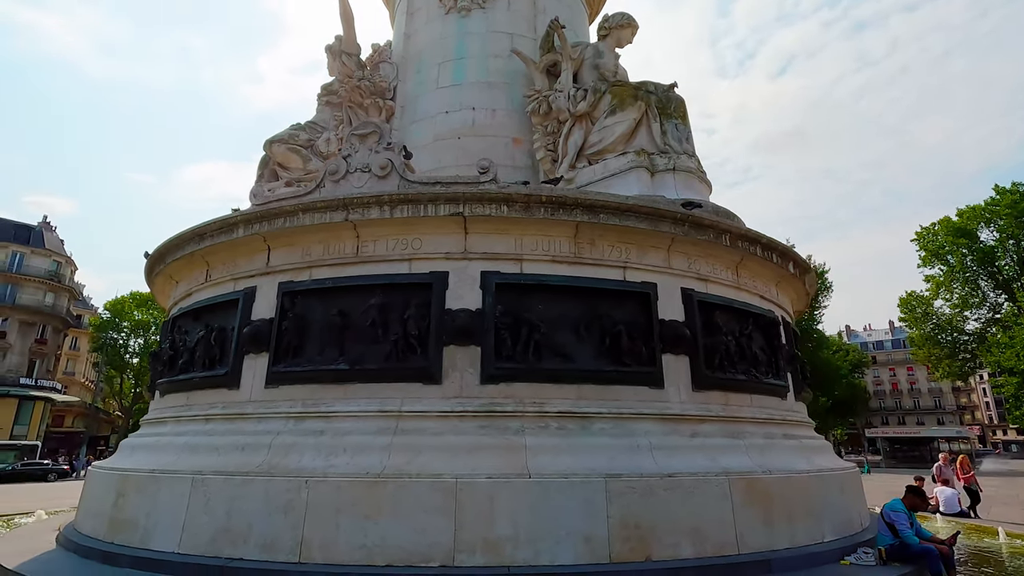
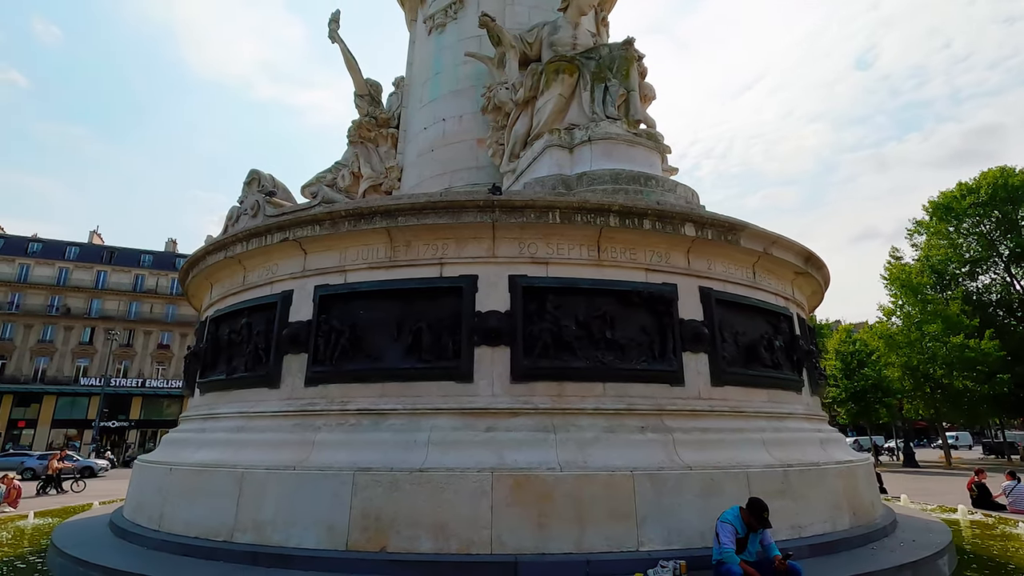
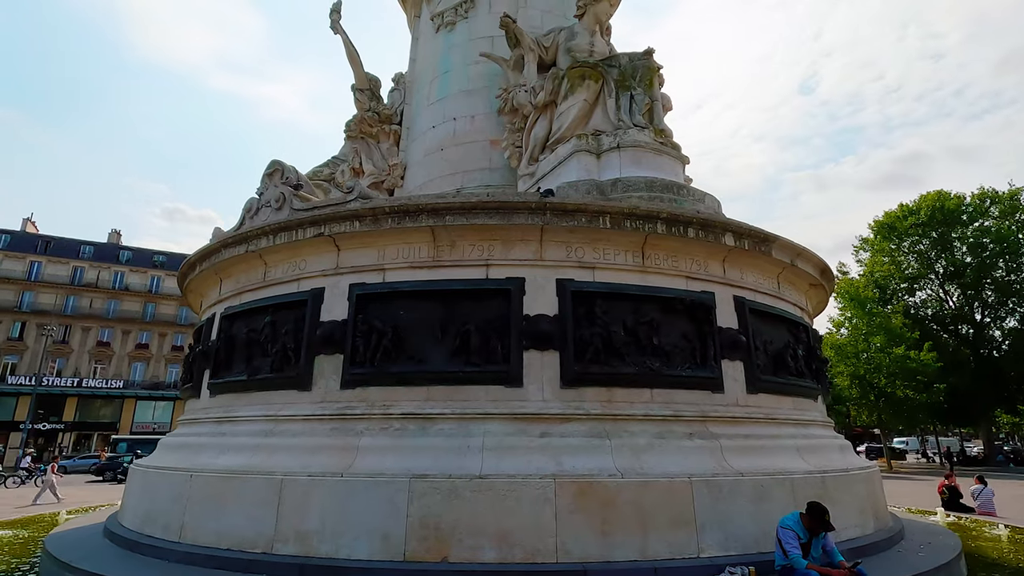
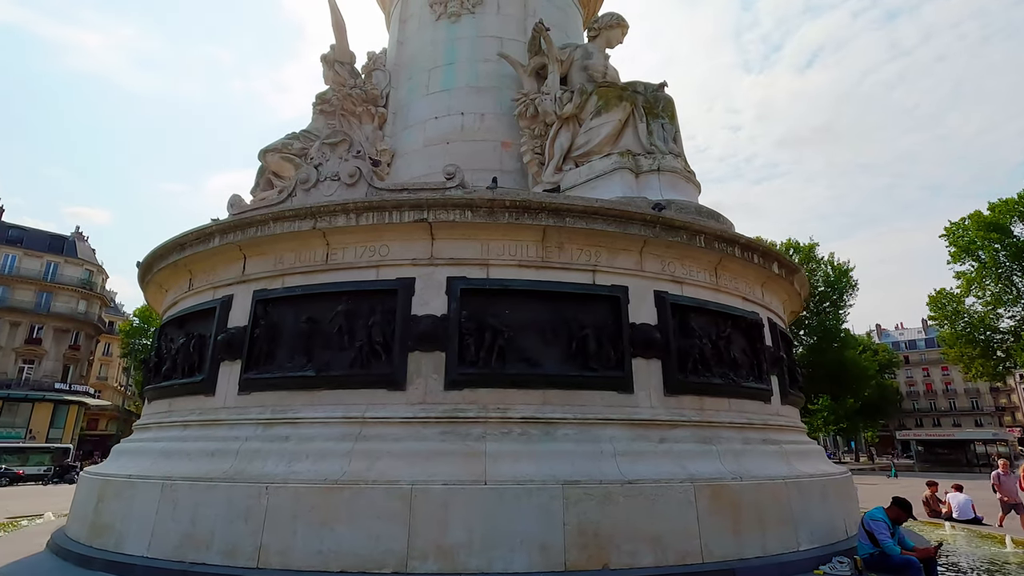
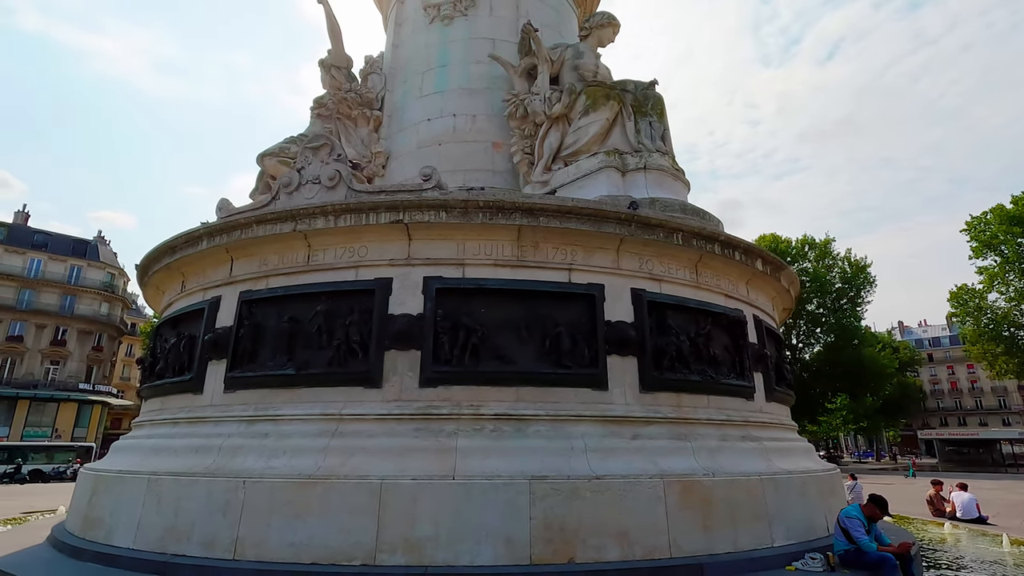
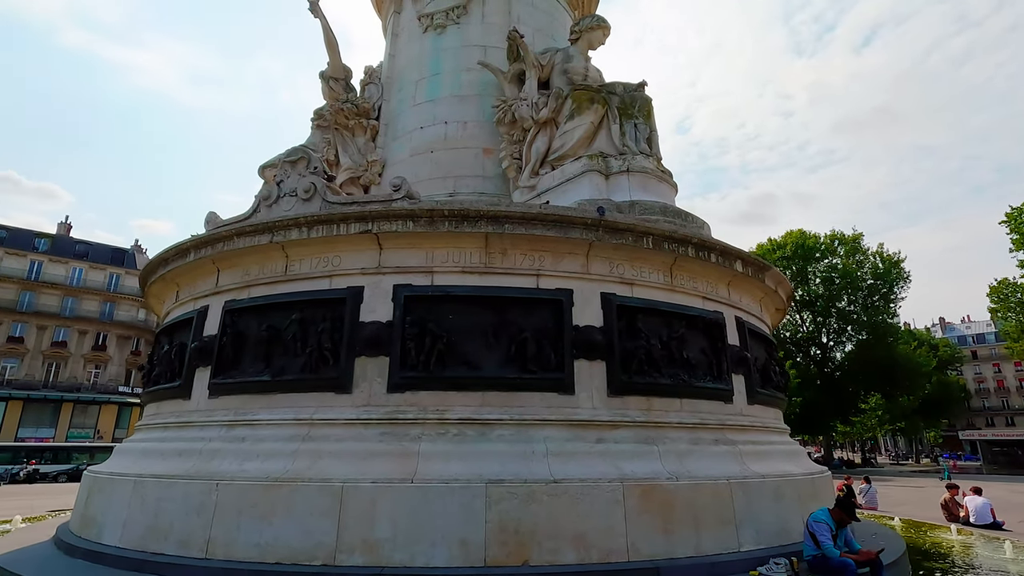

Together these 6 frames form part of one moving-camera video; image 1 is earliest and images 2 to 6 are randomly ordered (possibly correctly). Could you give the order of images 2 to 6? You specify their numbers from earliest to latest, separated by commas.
4, 5, 6, 3, 2
